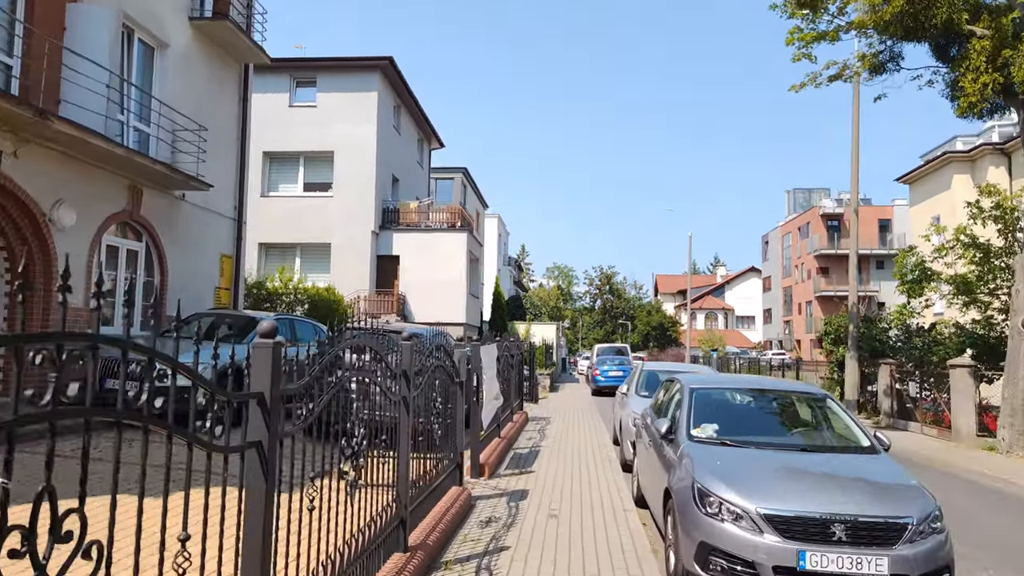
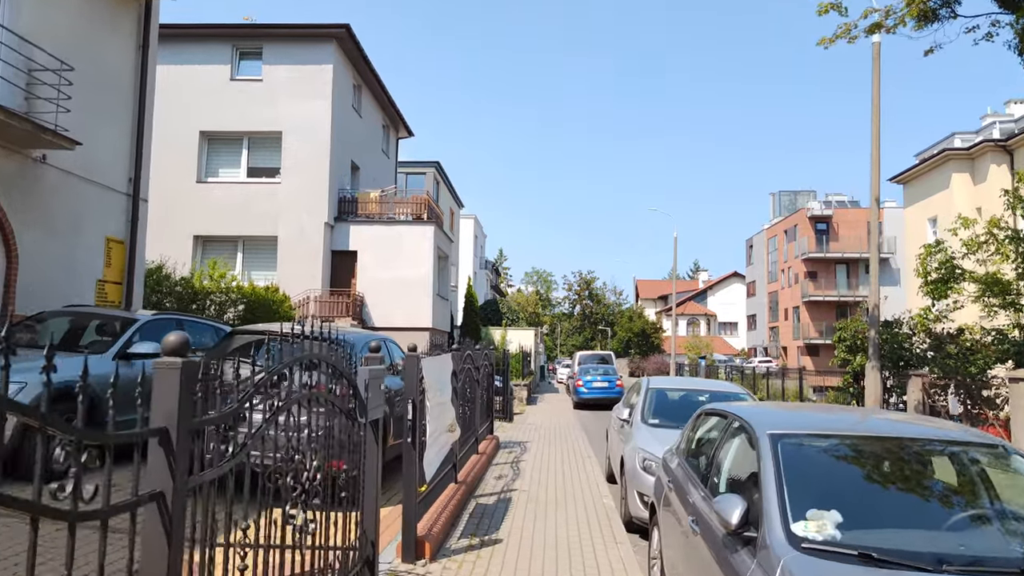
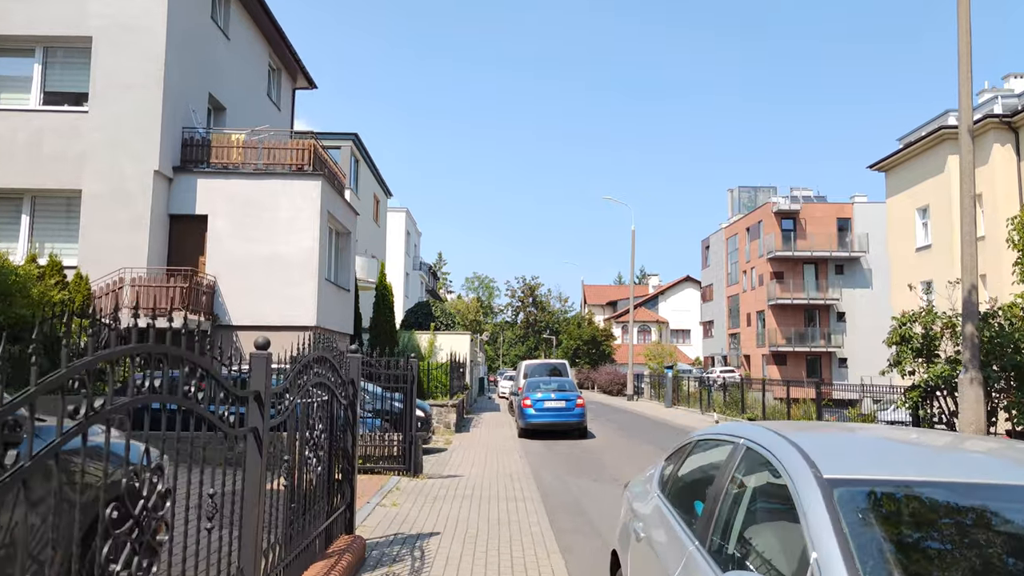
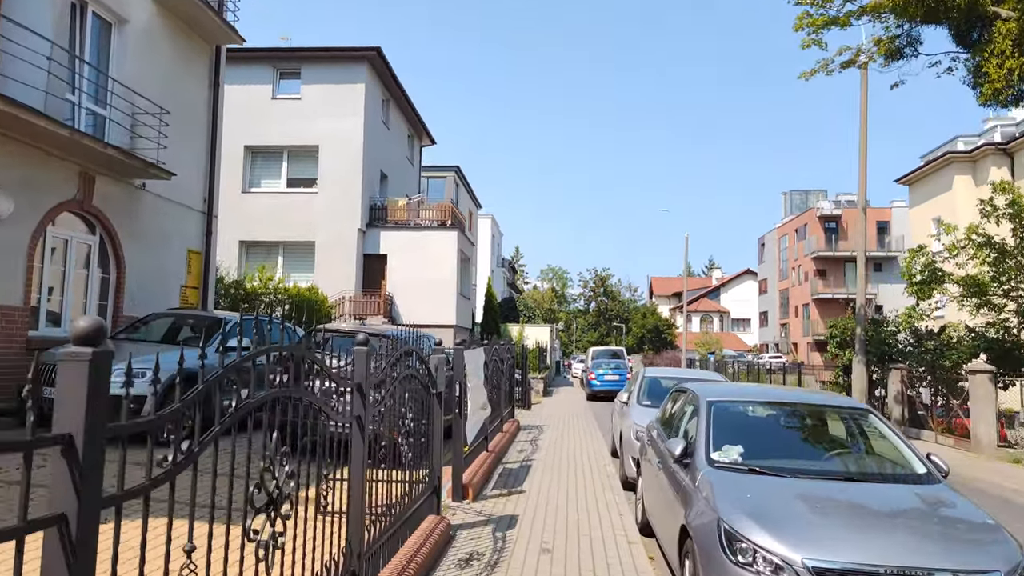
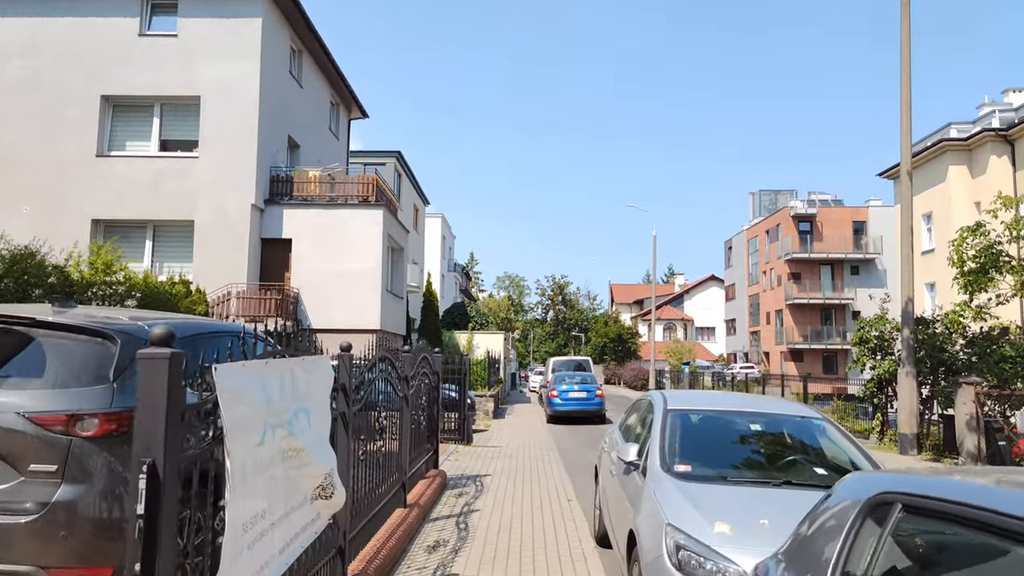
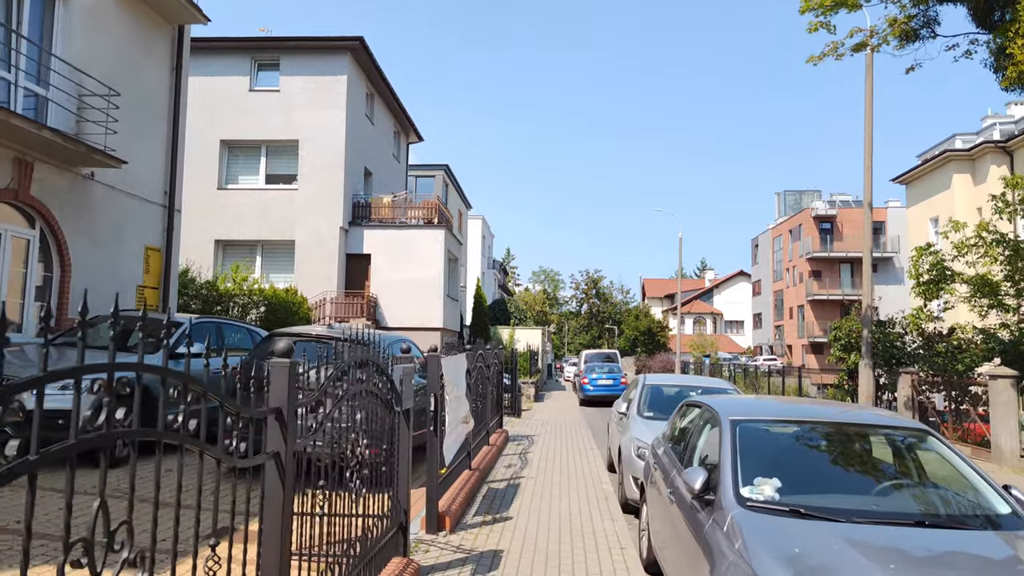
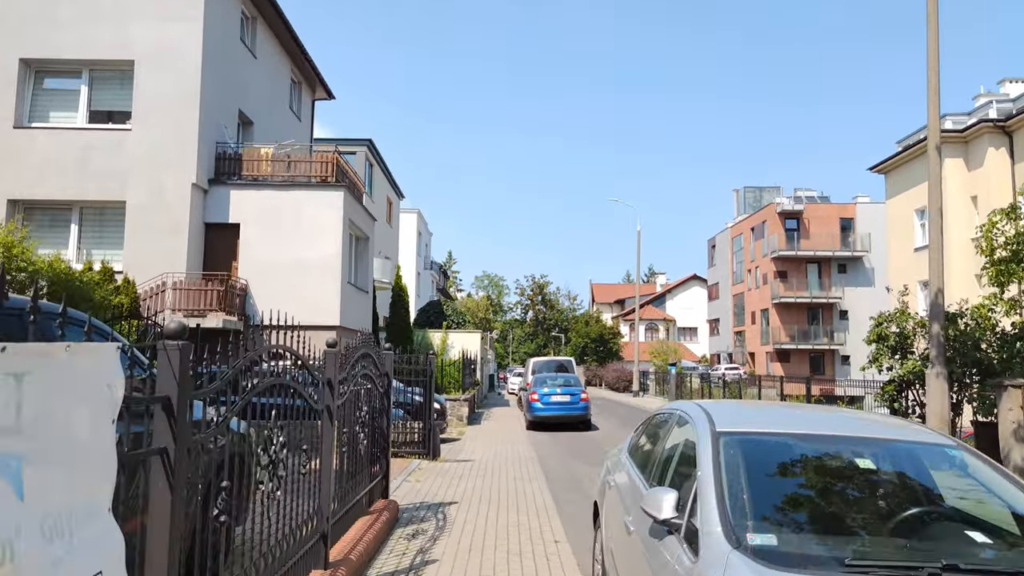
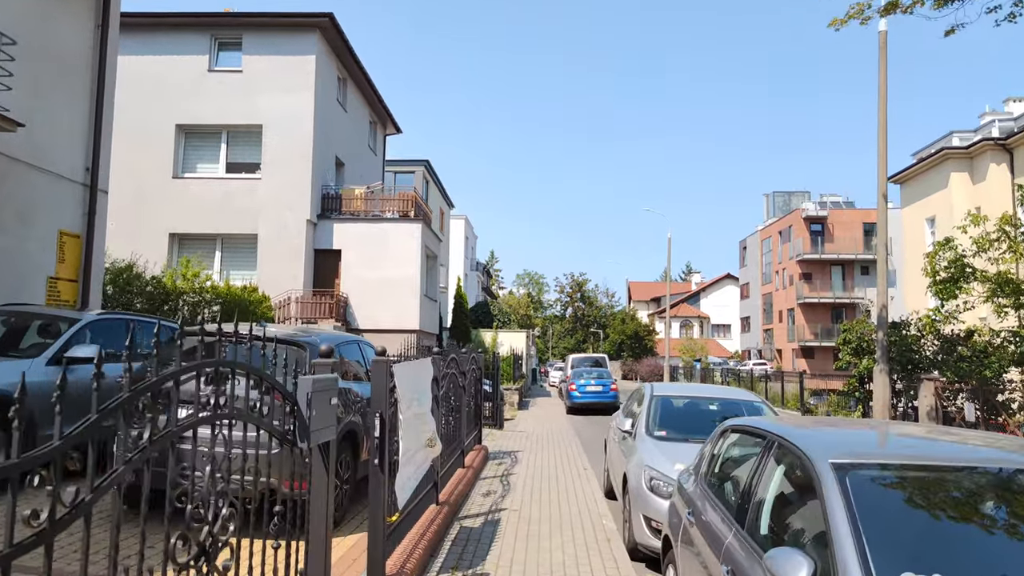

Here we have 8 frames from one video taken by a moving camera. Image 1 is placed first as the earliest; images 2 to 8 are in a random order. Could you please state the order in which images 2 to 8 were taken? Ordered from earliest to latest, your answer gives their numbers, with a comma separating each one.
4, 6, 2, 8, 5, 7, 3
